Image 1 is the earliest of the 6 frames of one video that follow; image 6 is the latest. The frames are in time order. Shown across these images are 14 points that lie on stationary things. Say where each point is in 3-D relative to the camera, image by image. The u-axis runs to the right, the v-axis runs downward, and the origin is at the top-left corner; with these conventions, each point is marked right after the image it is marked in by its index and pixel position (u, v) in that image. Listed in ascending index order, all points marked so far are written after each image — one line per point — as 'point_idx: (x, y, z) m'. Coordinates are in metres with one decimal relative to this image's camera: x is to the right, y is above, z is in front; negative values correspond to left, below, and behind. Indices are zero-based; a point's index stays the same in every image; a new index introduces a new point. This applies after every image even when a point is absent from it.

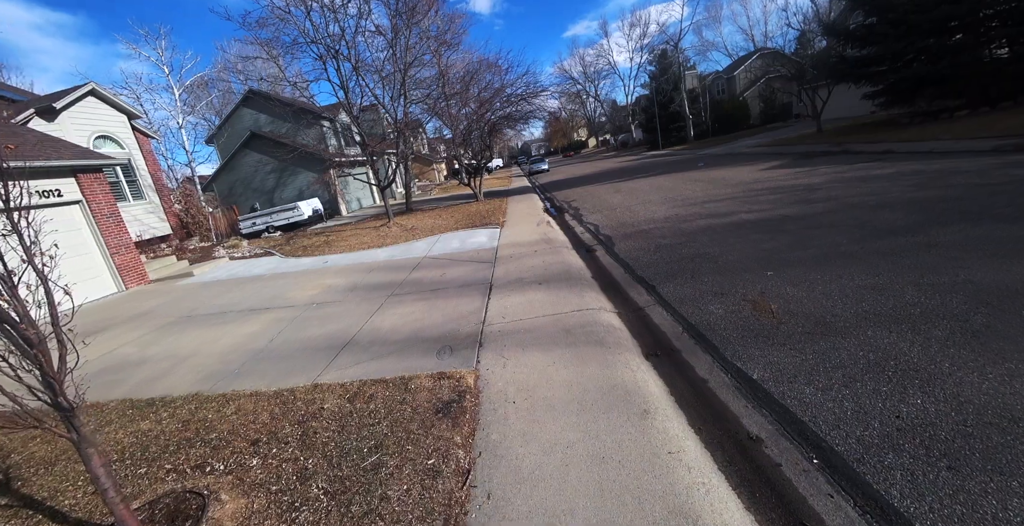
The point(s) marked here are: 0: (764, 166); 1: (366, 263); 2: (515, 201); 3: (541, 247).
0: (+8.6, +3.3, +14.0) m
1: (-3.1, 0.0, +8.8) m
2: (+0.1, +2.5, +16.6) m
3: (+0.5, +0.3, +7.7) m
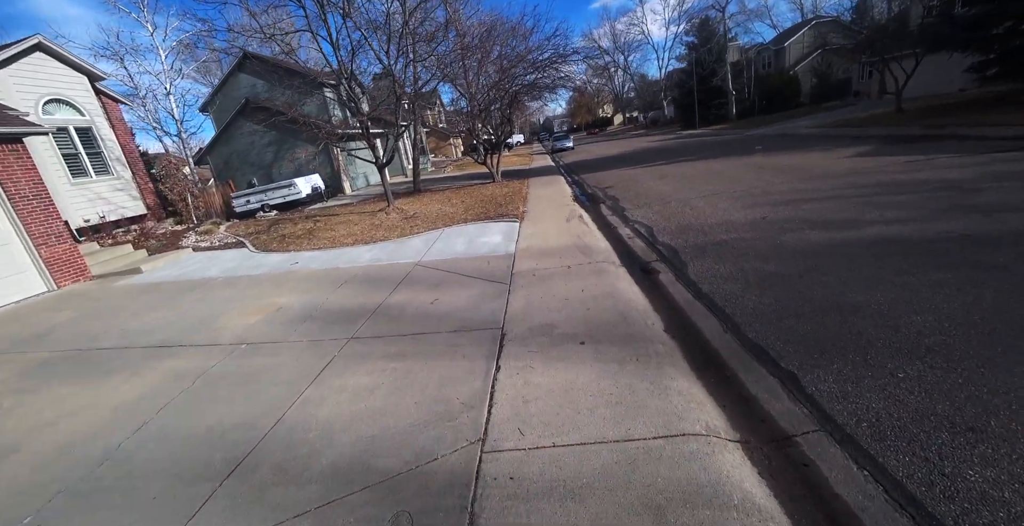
0: (+9.2, +3.0, +11.3) m
1: (-2.8, -0.1, +6.8) m
2: (+0.8, +2.7, +14.3) m
3: (+0.8, 0.0, +5.5) m
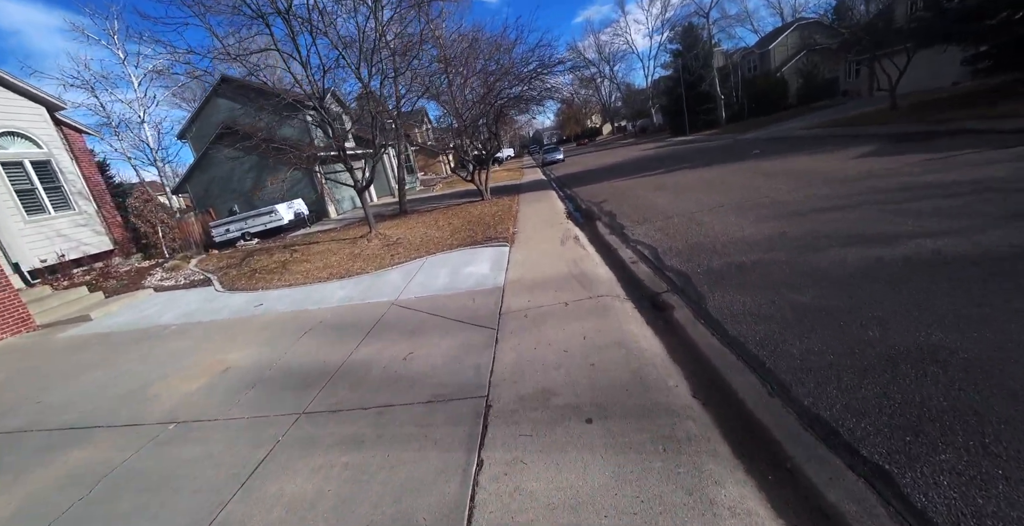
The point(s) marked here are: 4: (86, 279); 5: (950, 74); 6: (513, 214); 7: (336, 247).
0: (+8.9, +2.9, +10.7) m
1: (-2.9, -0.7, +6.0) m
2: (+0.5, +2.0, +13.6) m
3: (+0.7, -0.4, +4.8) m
4: (-10.1, -0.4, +9.8) m
5: (+21.0, +9.0, +19.8) m
6: (+0.1, +1.3, +11.1) m
7: (-4.7, +0.4, +11.0) m
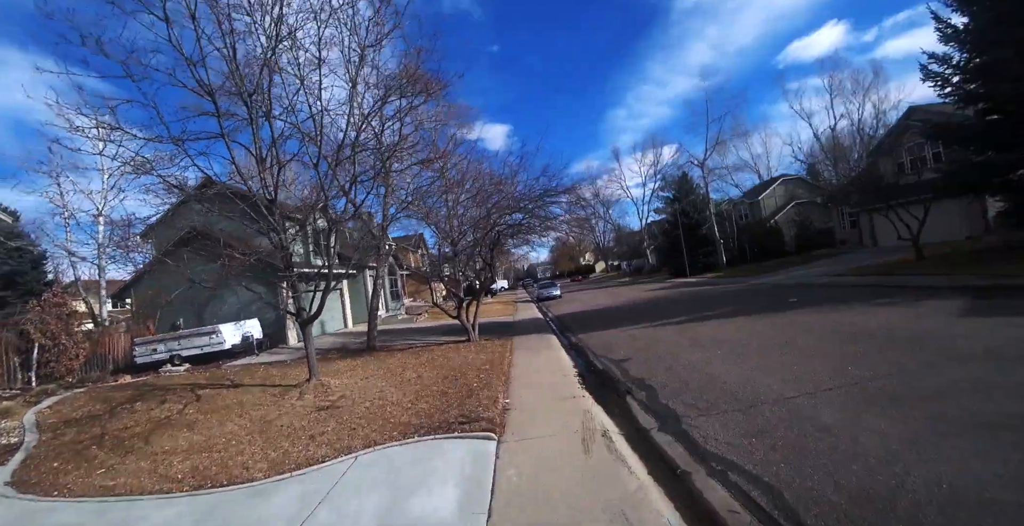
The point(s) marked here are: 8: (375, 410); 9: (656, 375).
0: (+8.8, -1.0, +8.5) m
1: (-3.0, -2.3, +2.7) m
2: (+0.3, -2.2, +10.9) m
3: (+0.6, -1.8, +1.7) m
4: (-10.3, -2.9, +6.4) m
5: (+20.9, +1.6, +19.2) m
6: (-0.1, -2.1, +8.3) m
7: (-4.9, -2.7, +7.8) m
8: (-2.2, -2.3, +6.5) m
9: (+2.4, -1.8, +6.8) m
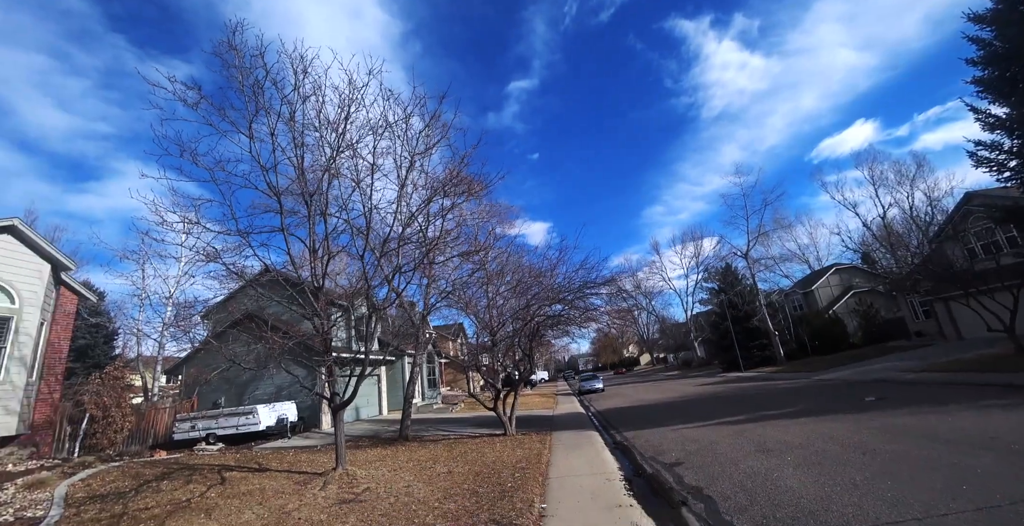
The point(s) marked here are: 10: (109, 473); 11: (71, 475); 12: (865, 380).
0: (+9.4, -2.6, +7.2) m
1: (-2.8, -2.8, +2.4) m
2: (+1.2, -4.4, +10.0) m
3: (+0.7, -2.0, +1.2) m
4: (-9.7, -4.2, +6.5) m
5: (+22.6, -2.3, +16.9) m
6: (+0.6, -3.8, +7.5) m
7: (-4.2, -4.3, +7.4) m
8: (-1.6, -3.6, +6.0) m
9: (+2.9, -3.1, +5.9) m
10: (-8.3, -4.8, +8.4) m
11: (-8.9, -4.7, +8.3) m
12: (+13.9, -4.6, +16.4) m
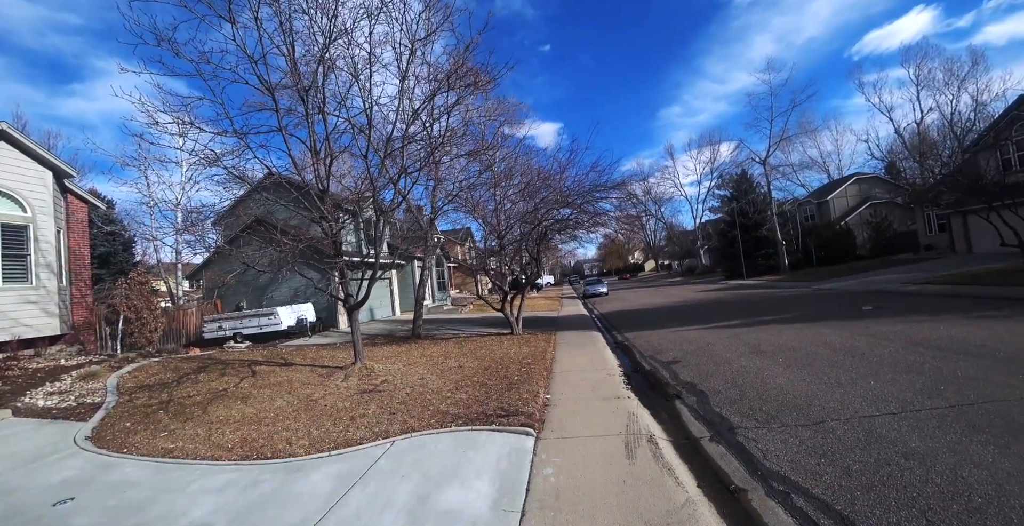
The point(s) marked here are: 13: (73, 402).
0: (+9.6, -1.1, +7.3) m
1: (-2.8, -2.2, +2.9) m
2: (+1.4, -2.1, +10.6) m
3: (+0.7, -1.8, +1.5) m
4: (-9.6, -2.5, +7.3) m
5: (+22.9, +1.1, +16.6) m
6: (+0.7, -2.0, +8.1) m
7: (-4.1, -2.4, +8.2) m
8: (-1.5, -2.2, +6.6) m
9: (+3.0, -1.8, +6.3) m
10: (-8.1, -2.7, +9.4) m
11: (-8.8, -2.5, +9.2) m
12: (+14.2, -1.1, +16.7) m
13: (-7.1, -2.5, +6.7) m
